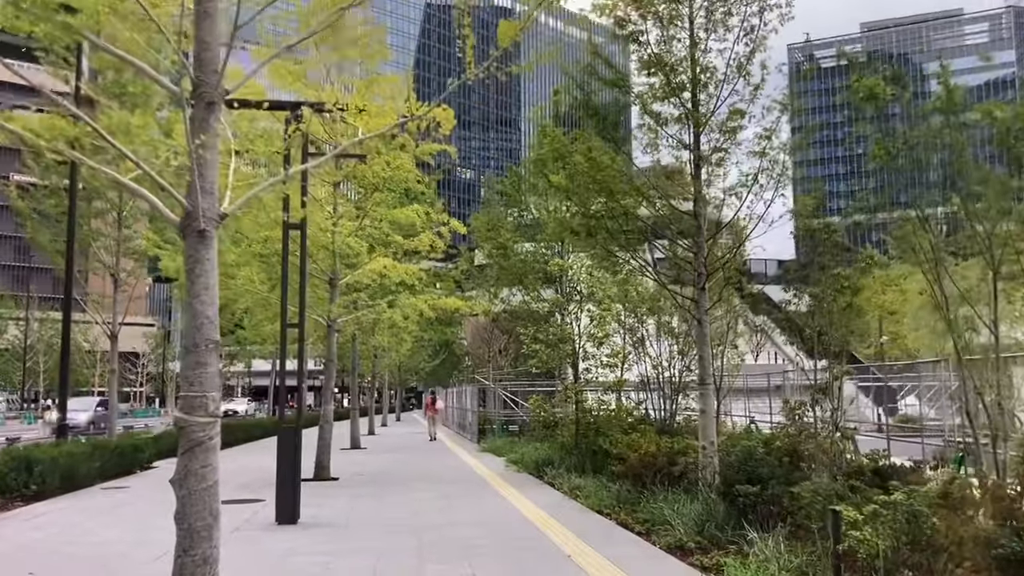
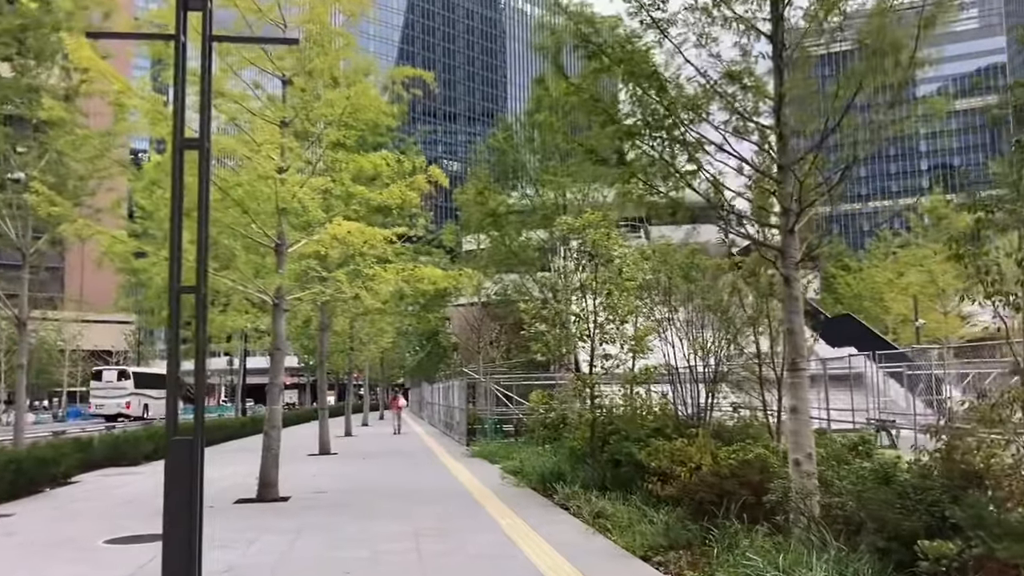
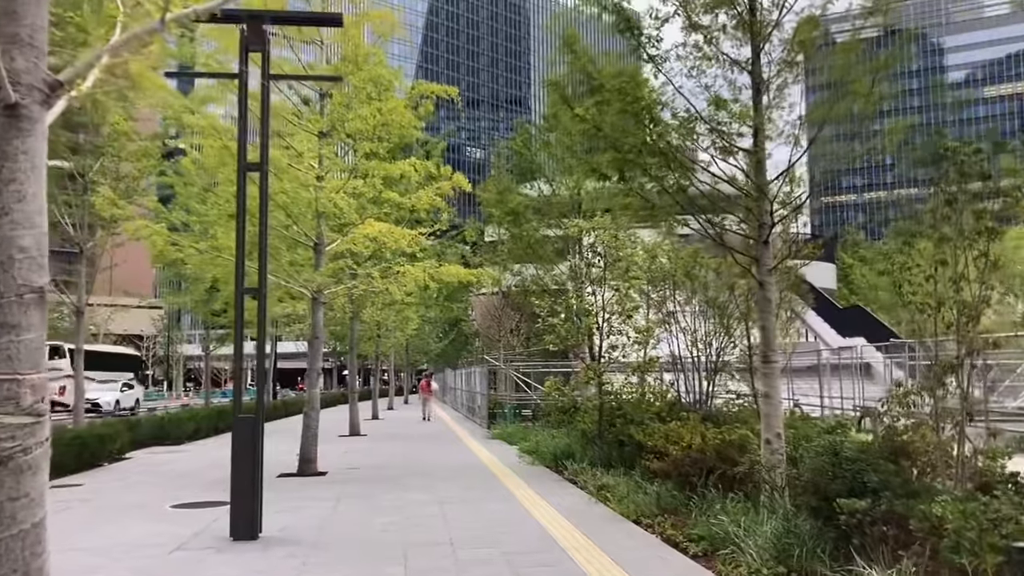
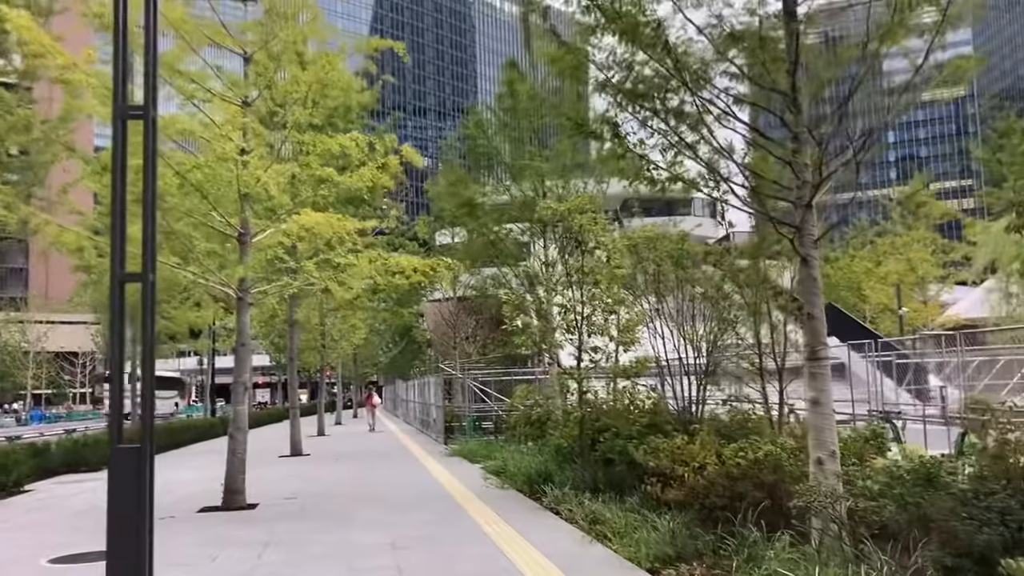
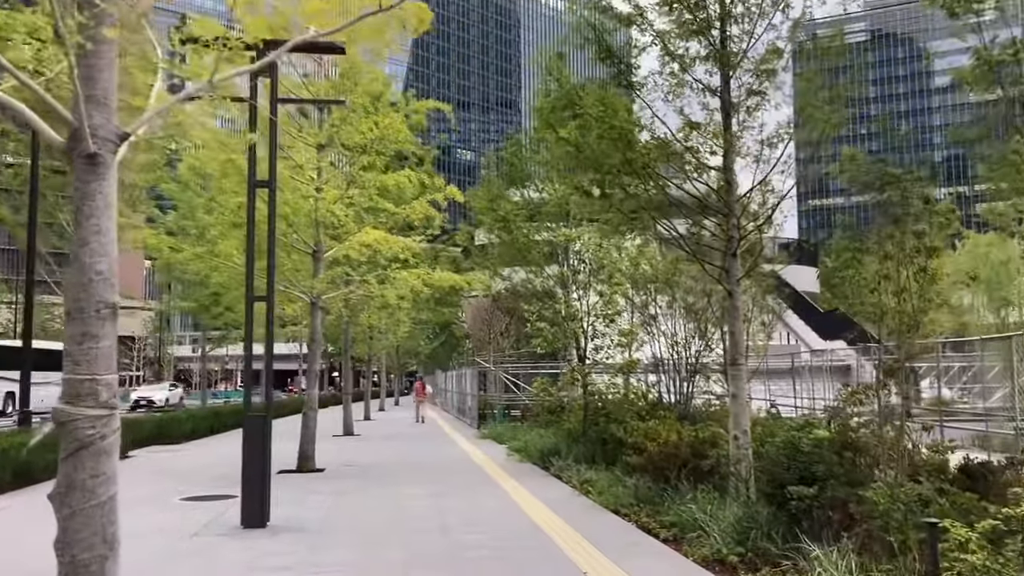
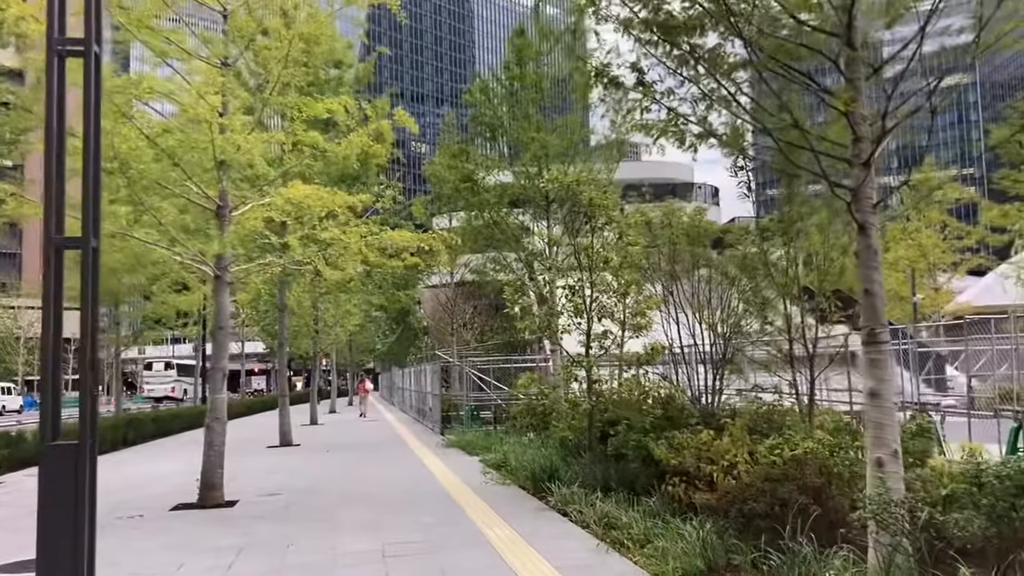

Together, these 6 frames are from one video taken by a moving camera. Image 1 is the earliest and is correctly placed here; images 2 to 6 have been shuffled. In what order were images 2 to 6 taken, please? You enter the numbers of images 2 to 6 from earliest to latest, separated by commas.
5, 3, 2, 4, 6
